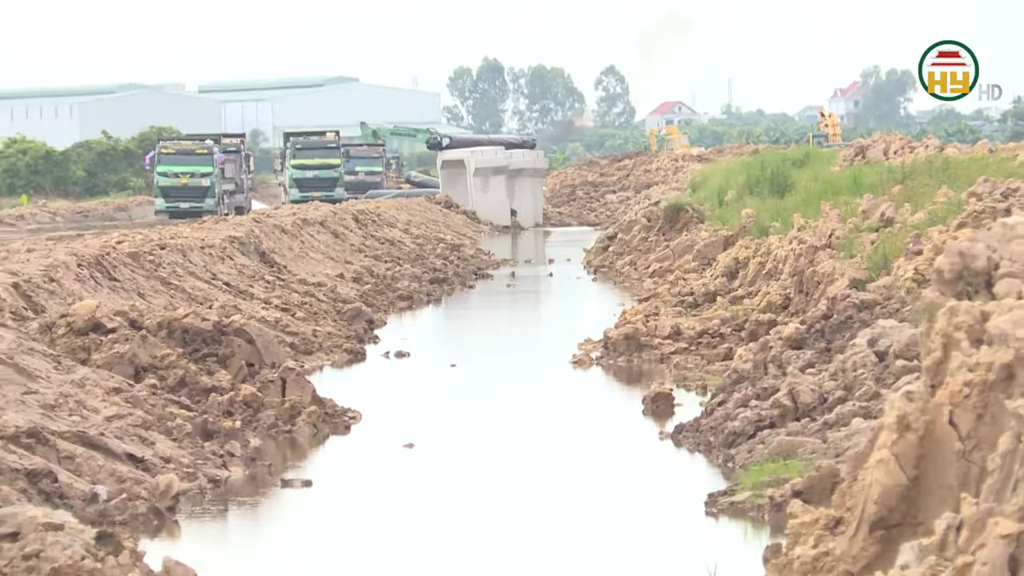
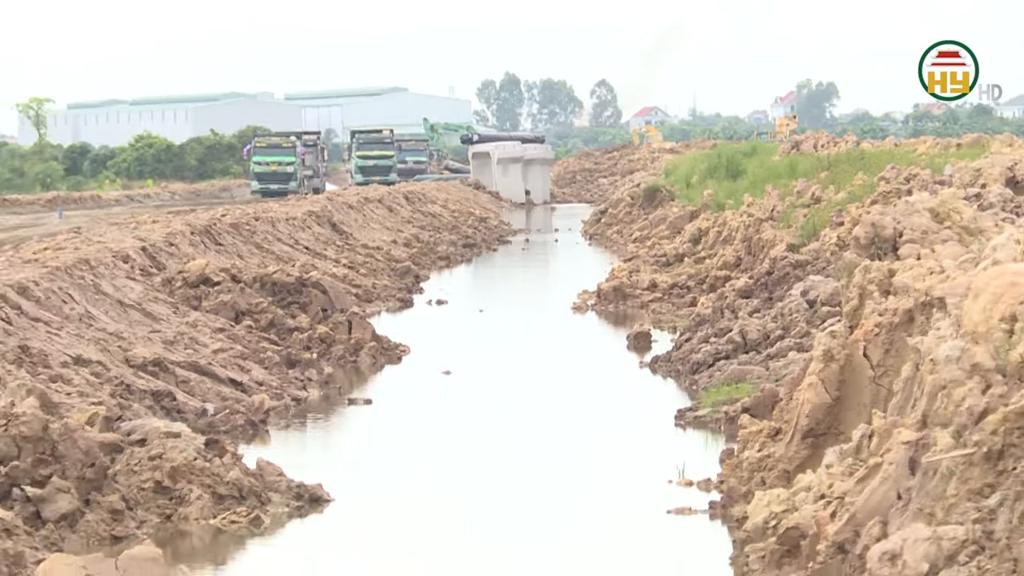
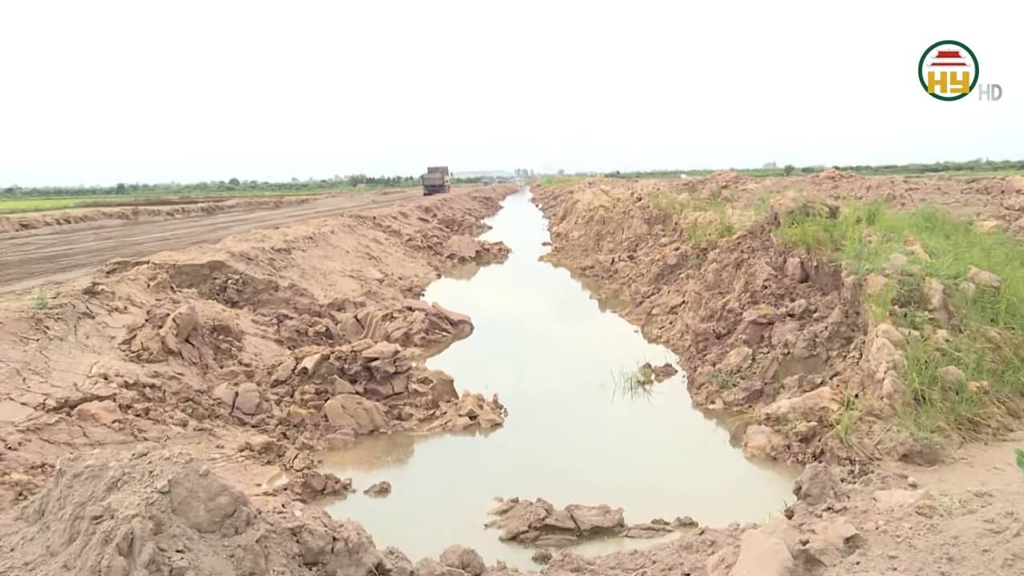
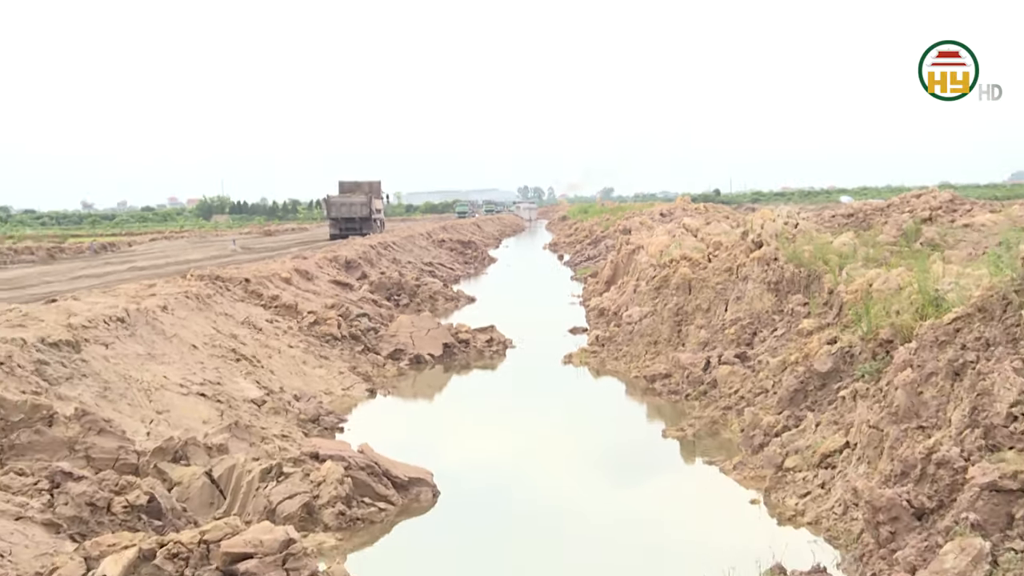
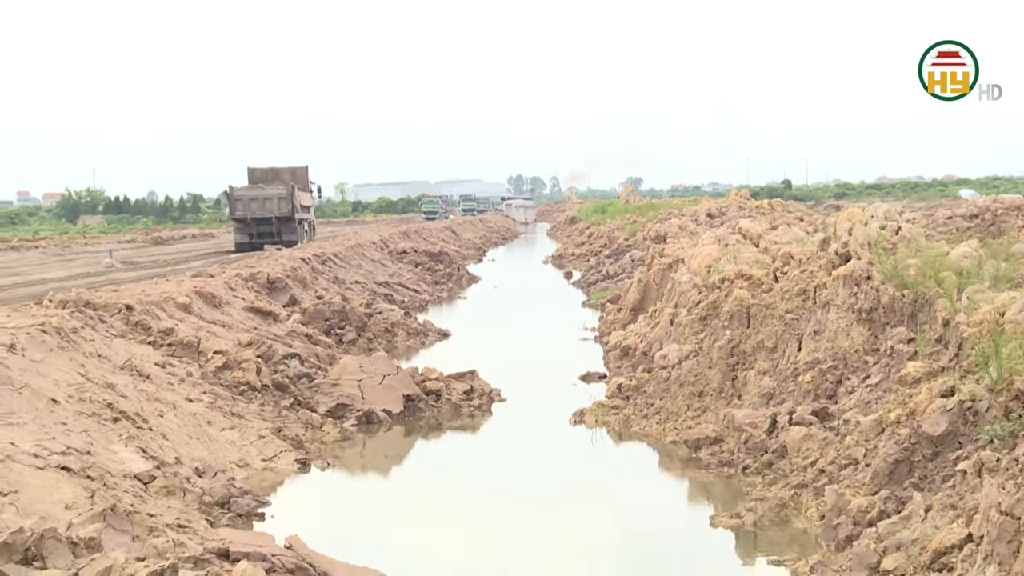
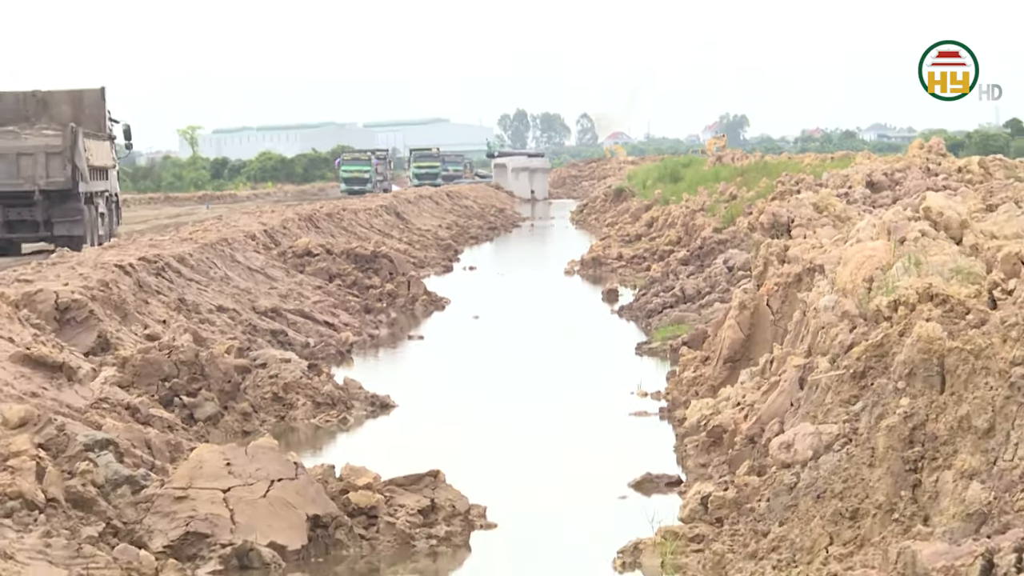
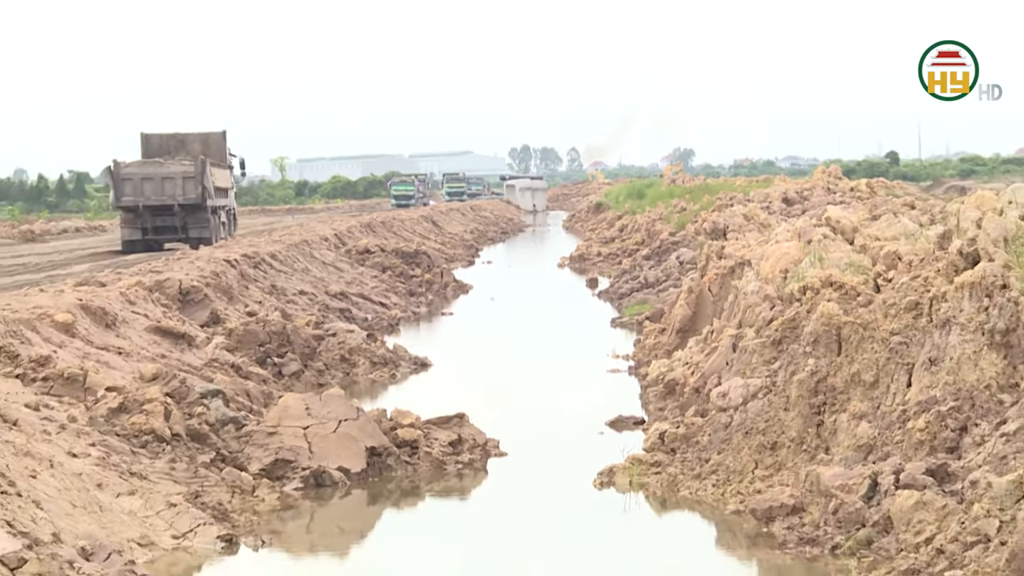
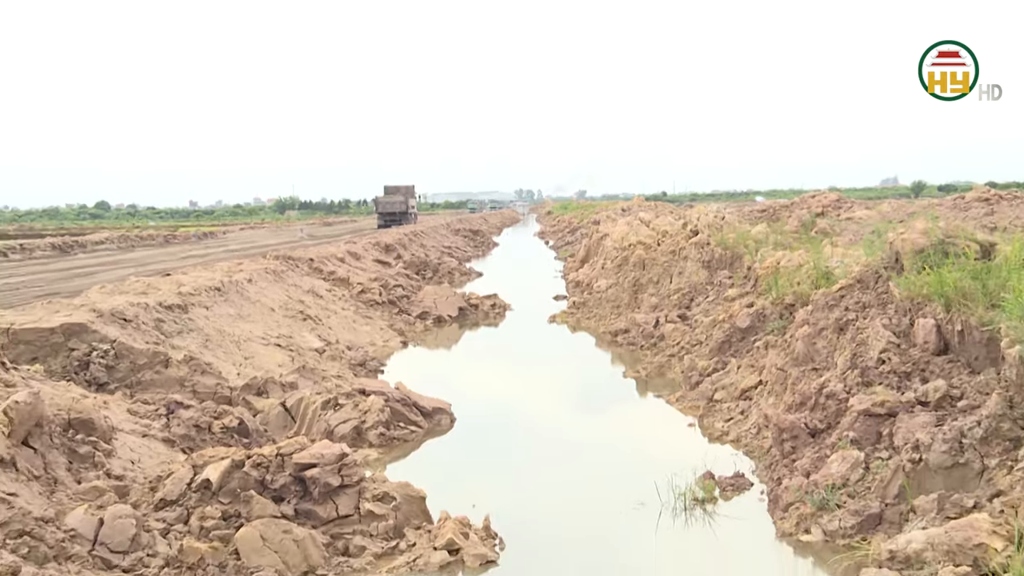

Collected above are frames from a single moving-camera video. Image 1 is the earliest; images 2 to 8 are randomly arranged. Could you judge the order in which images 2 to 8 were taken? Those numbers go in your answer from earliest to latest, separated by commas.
2, 6, 7, 5, 4, 8, 3
